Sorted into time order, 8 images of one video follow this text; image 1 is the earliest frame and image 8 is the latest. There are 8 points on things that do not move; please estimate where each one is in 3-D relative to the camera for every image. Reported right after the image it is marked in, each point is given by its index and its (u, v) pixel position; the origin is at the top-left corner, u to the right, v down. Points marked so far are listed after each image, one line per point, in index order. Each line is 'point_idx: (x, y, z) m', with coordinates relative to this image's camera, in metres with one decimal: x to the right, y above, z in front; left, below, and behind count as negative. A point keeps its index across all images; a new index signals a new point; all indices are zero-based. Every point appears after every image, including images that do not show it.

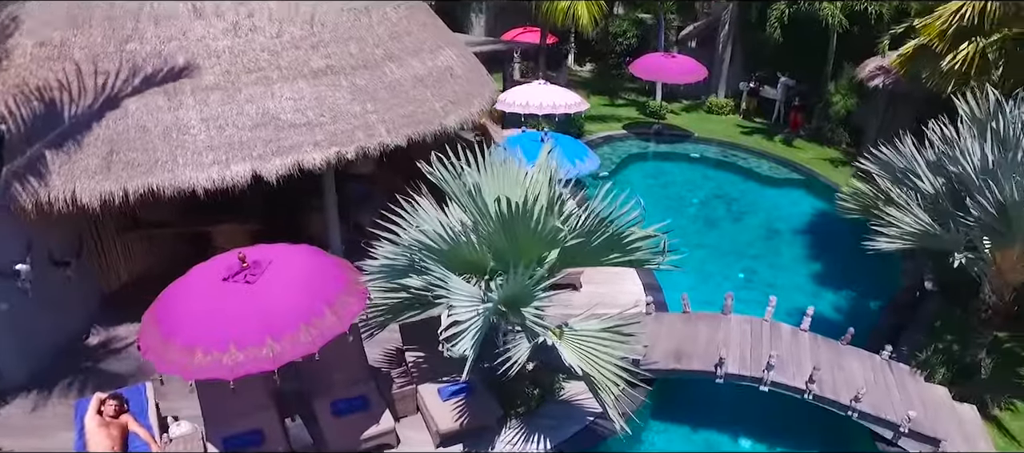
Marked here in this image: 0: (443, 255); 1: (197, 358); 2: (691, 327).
0: (-0.6, -0.3, +6.8) m
1: (-2.6, -1.1, +5.7) m
2: (+2.5, -1.3, +9.2) m
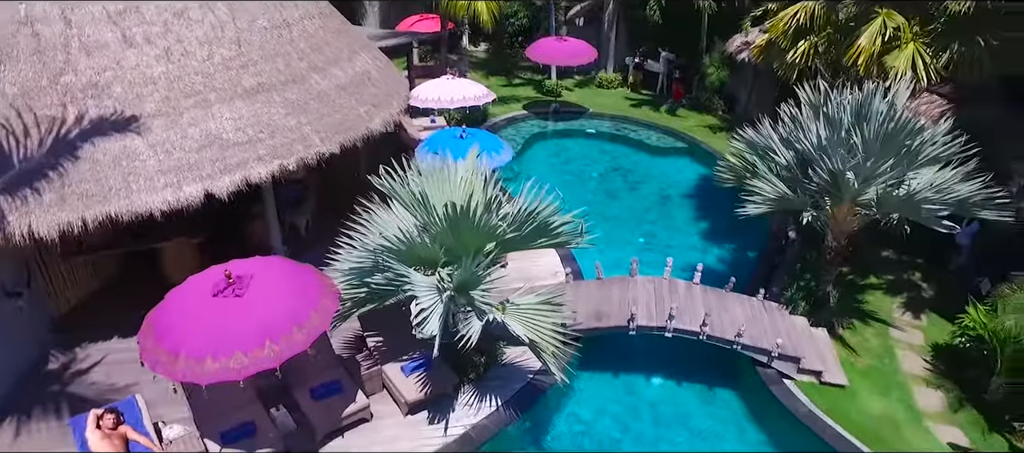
0: (-1.3, -0.3, +8.0) m
1: (-3.0, -1.4, +6.7) m
2: (+1.5, -1.0, +10.9) m
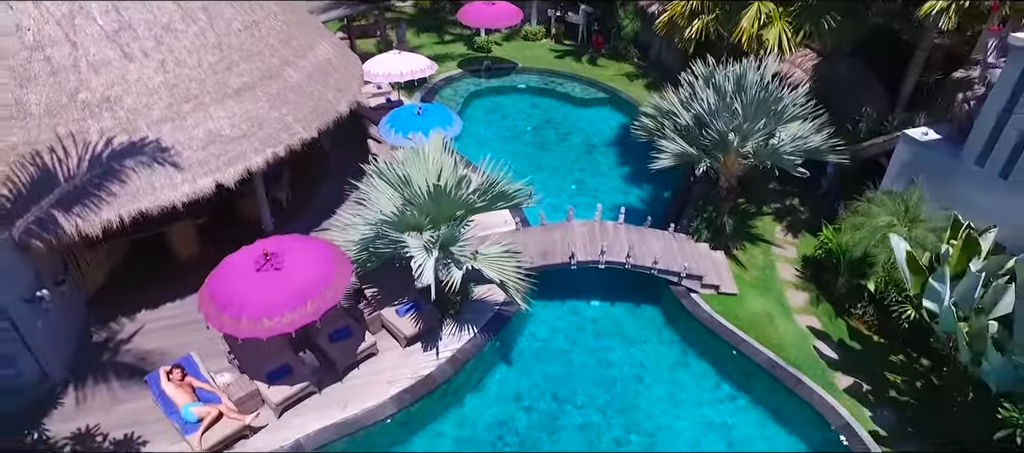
0: (-1.8, 0.0, +10.3) m
1: (-3.3, -1.3, +8.9) m
2: (+0.7, -0.1, +13.5) m
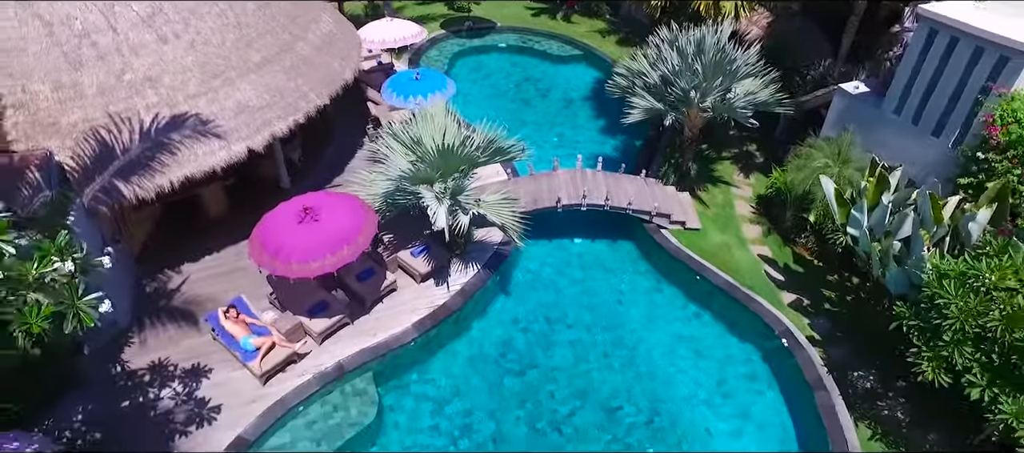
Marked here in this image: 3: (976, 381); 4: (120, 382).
0: (-1.8, +0.9, +12.1) m
1: (-3.2, -0.6, +10.8) m
2: (+0.6, +1.0, +15.4) m
3: (+6.1, -2.0, +8.8) m
4: (-6.7, -2.7, +11.5) m
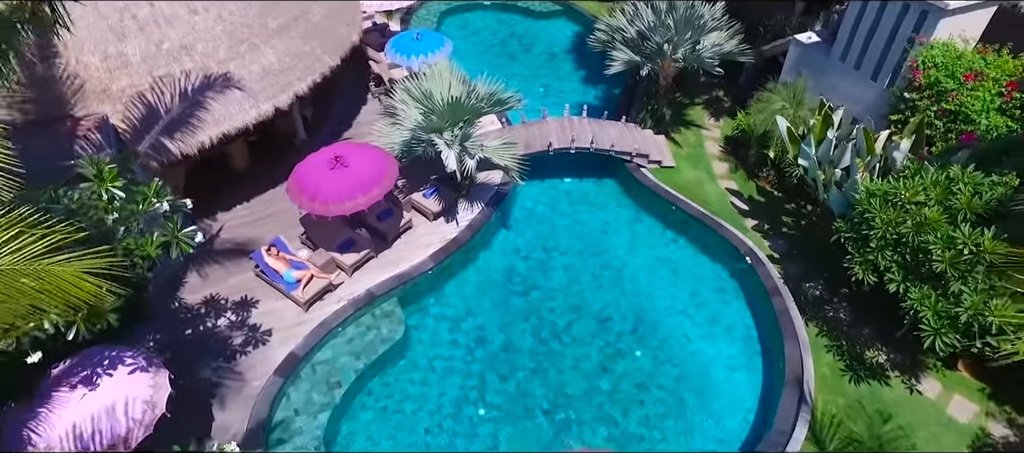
0: (-1.8, +2.0, +13.8) m
1: (-3.1, +0.4, +12.6) m
2: (+0.4, +2.5, +17.2) m
3: (+6.3, -0.8, +11.0) m
4: (-6.6, -1.7, +13.3) m
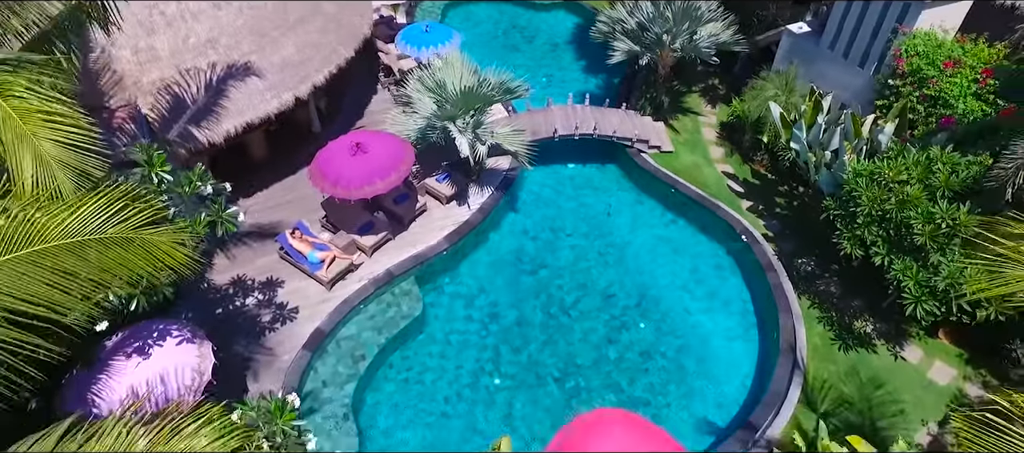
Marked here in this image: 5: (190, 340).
0: (-1.6, +2.4, +14.6) m
1: (-2.9, +0.8, +13.4) m
2: (+0.6, +2.9, +18.0) m
3: (+6.6, -0.4, +11.9) m
4: (-6.4, -1.4, +14.1) m
5: (-5.2, -1.8, +10.7) m
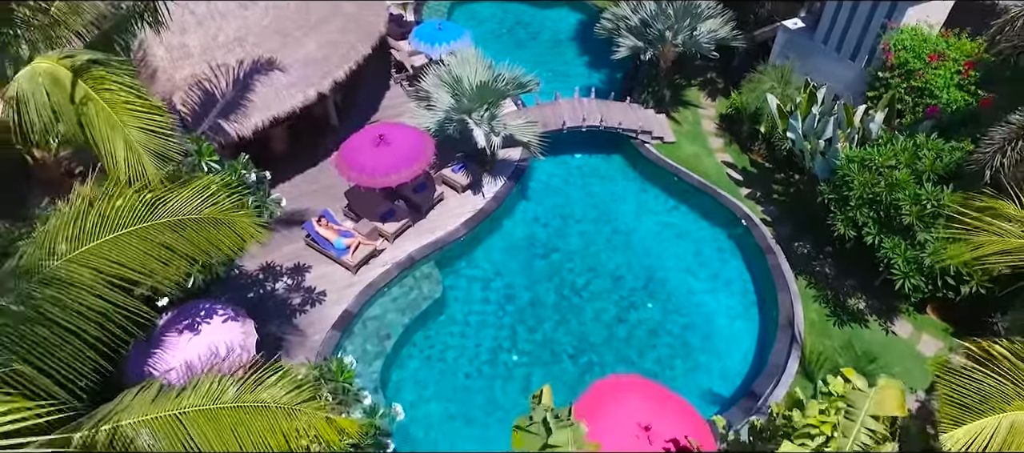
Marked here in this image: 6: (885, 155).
0: (-1.3, +2.7, +15.5) m
1: (-2.6, +1.0, +14.2) m
2: (+0.9, +3.3, +18.9) m
3: (+6.9, -0.1, +12.8) m
4: (-6.0, -1.2, +14.9) m
5: (-4.8, -1.6, +11.6) m
6: (+7.2, +1.4, +12.9) m
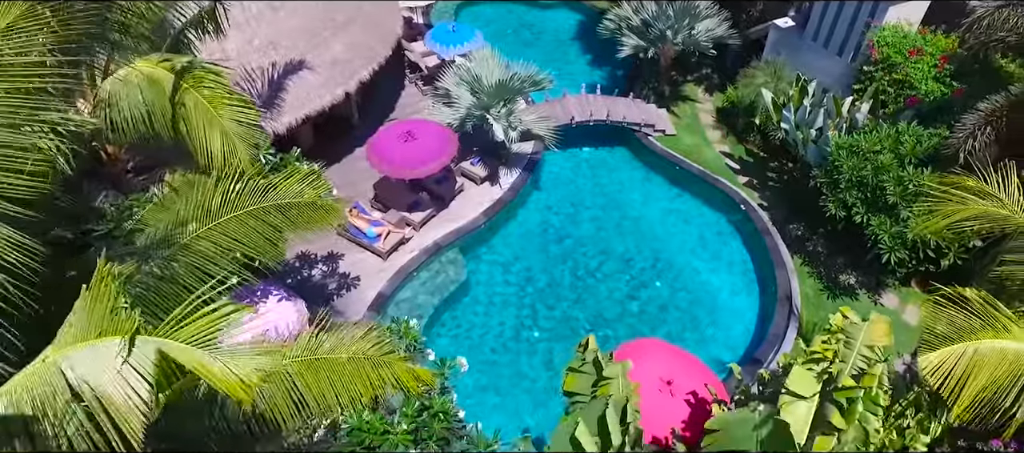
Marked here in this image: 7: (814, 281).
0: (-0.9, +3.0, +16.7) m
1: (-2.1, +1.3, +15.4) m
2: (+1.2, +3.6, +20.1) m
3: (+7.4, +0.3, +14.2) m
4: (-5.6, -1.0, +16.1) m
5: (-4.3, -1.4, +12.7) m
6: (+7.7, +1.8, +14.3) m
7: (+7.3, -1.3, +16.0) m
